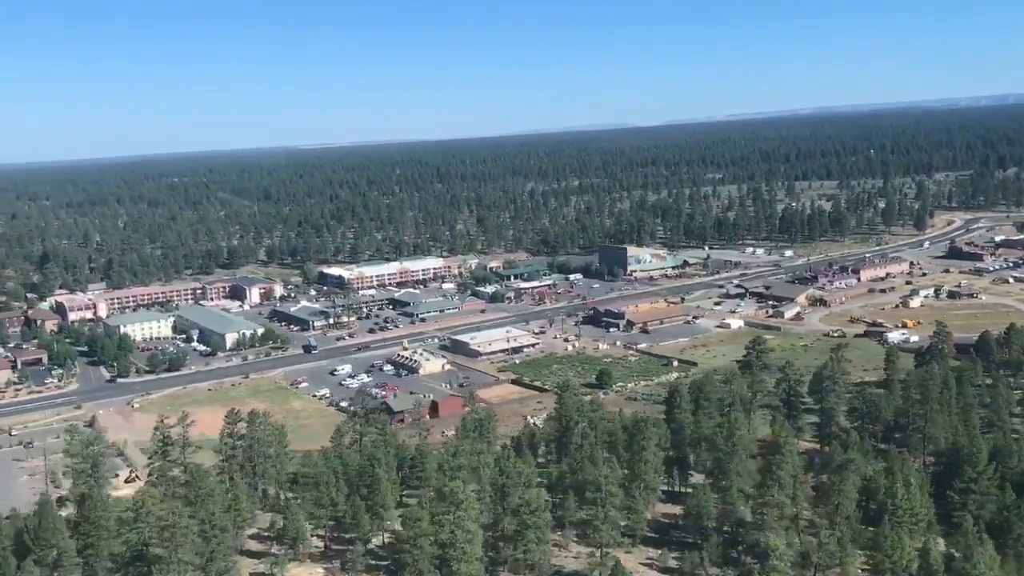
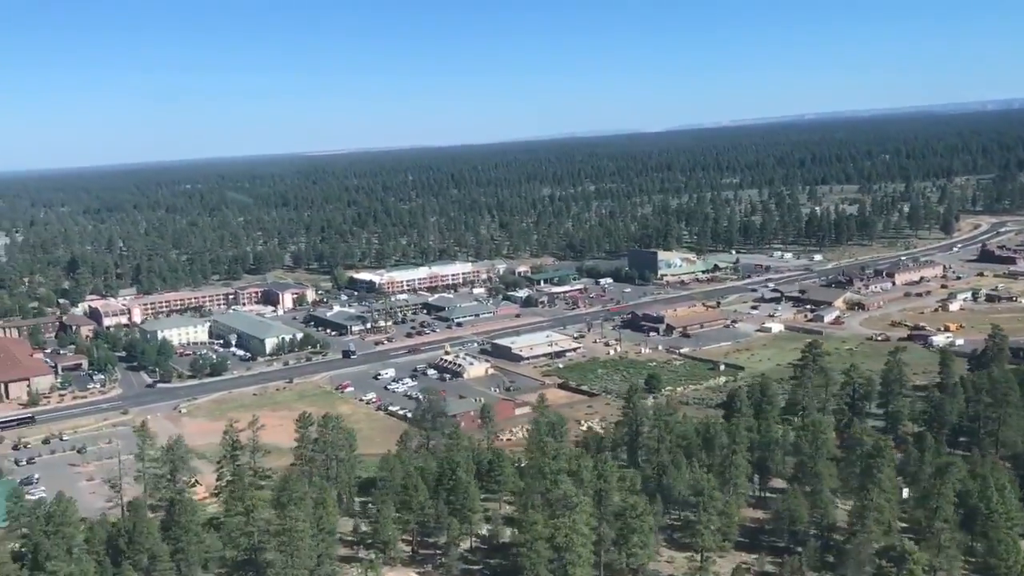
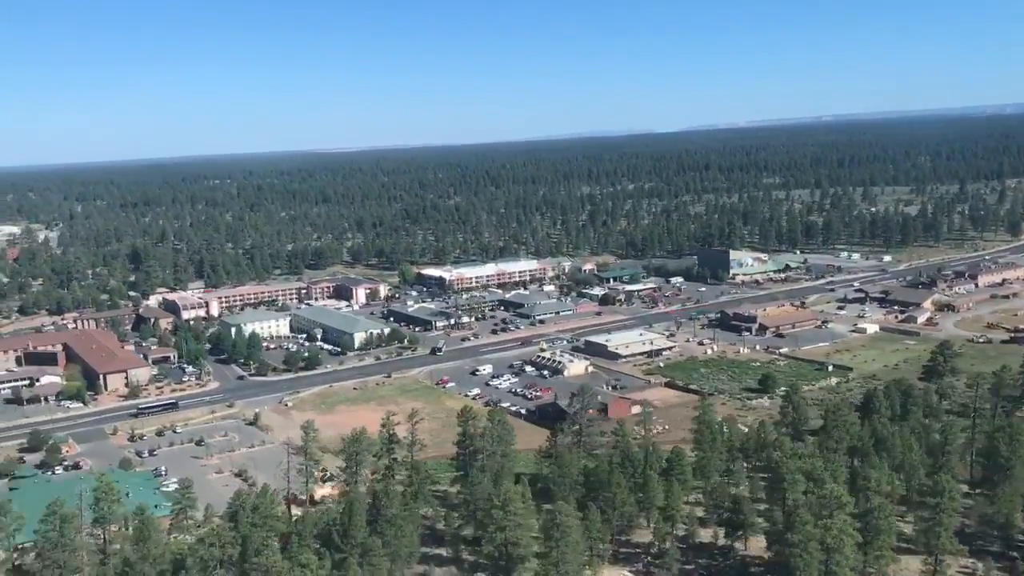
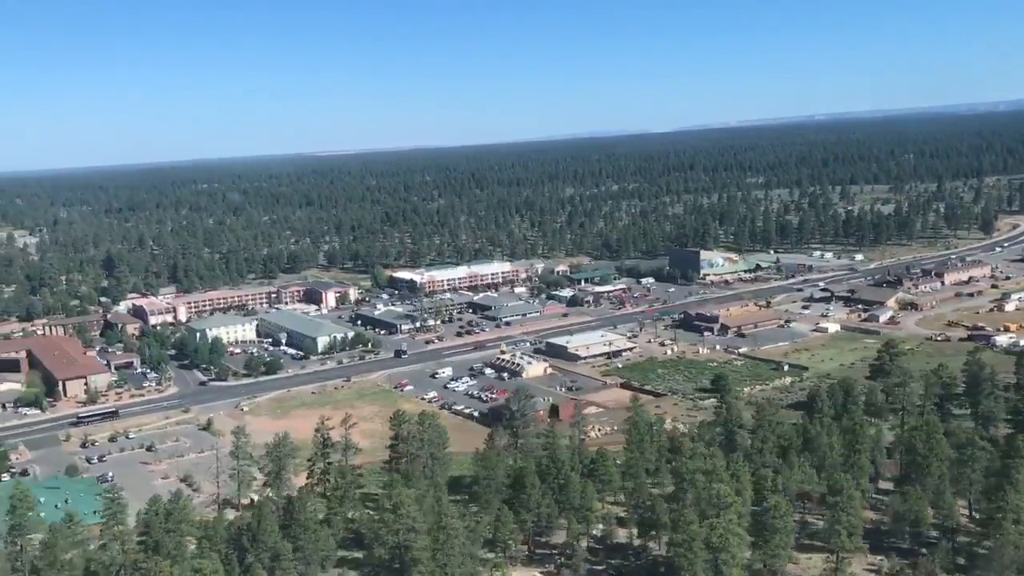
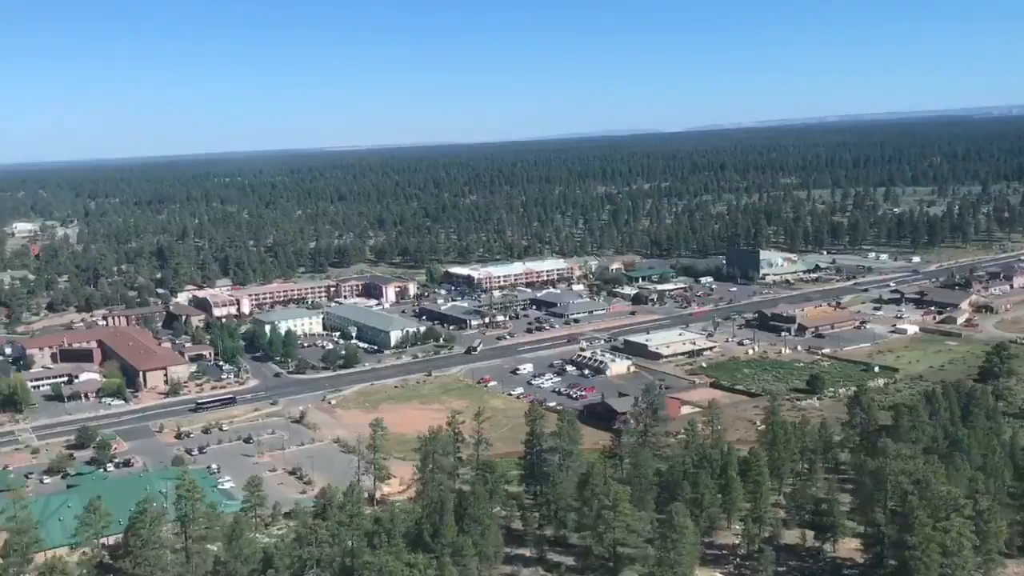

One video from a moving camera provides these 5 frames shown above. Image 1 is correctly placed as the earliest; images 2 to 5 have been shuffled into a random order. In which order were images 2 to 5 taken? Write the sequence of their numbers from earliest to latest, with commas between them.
2, 4, 3, 5
